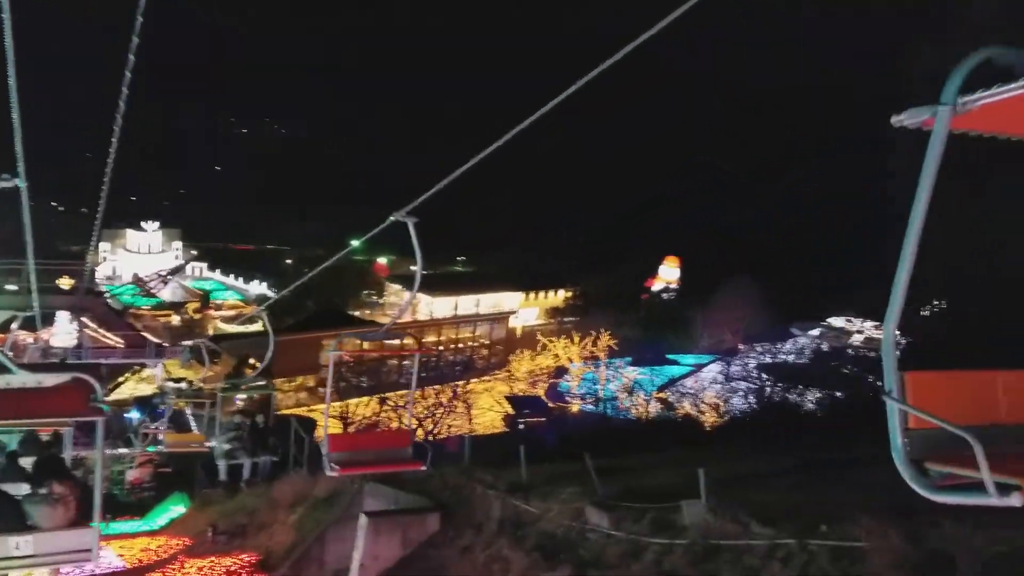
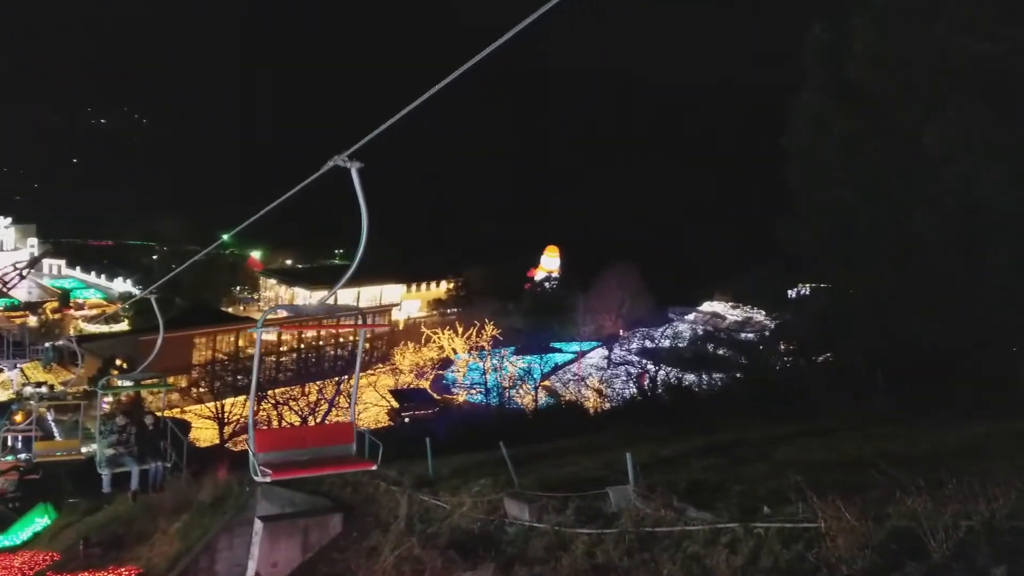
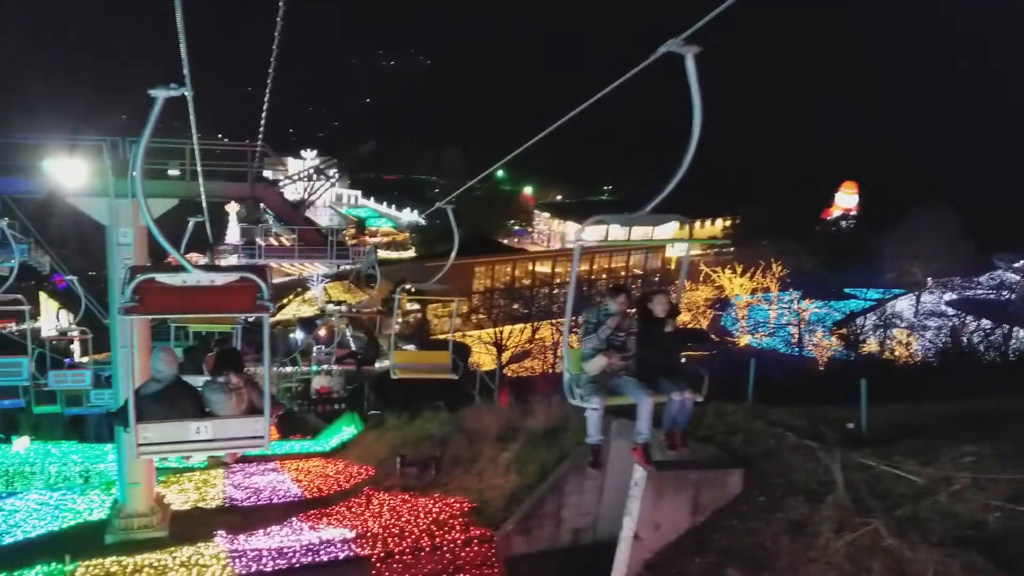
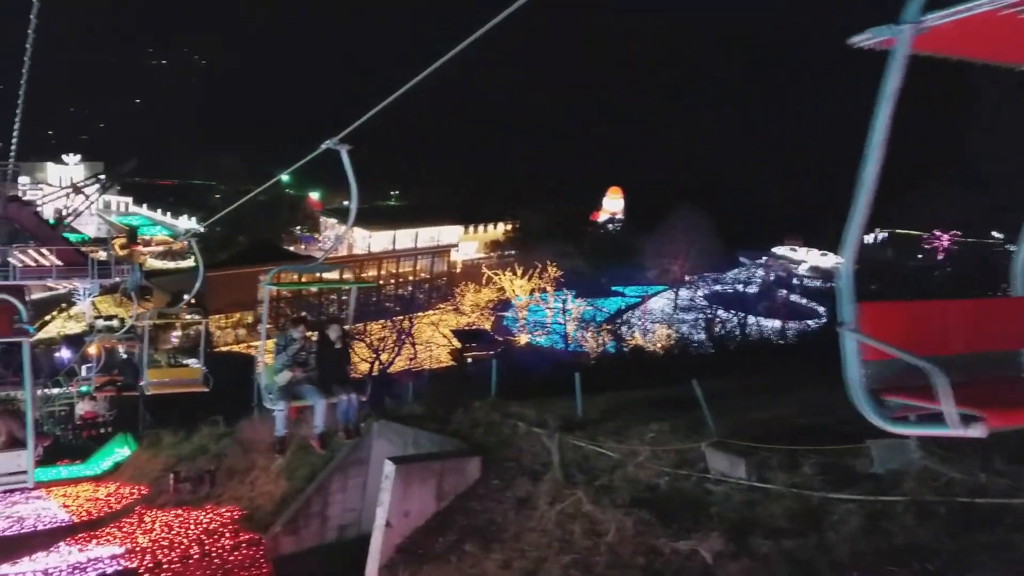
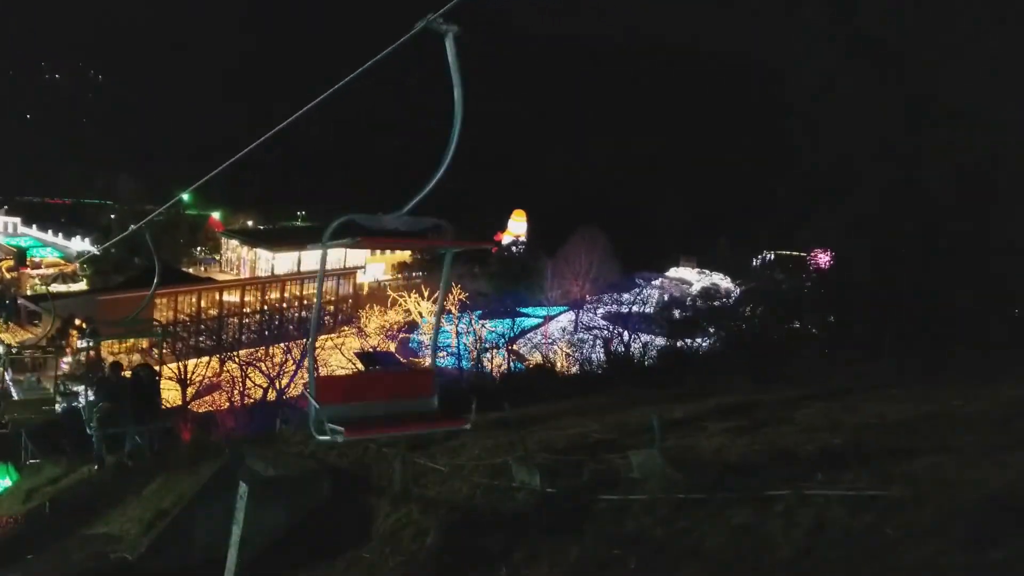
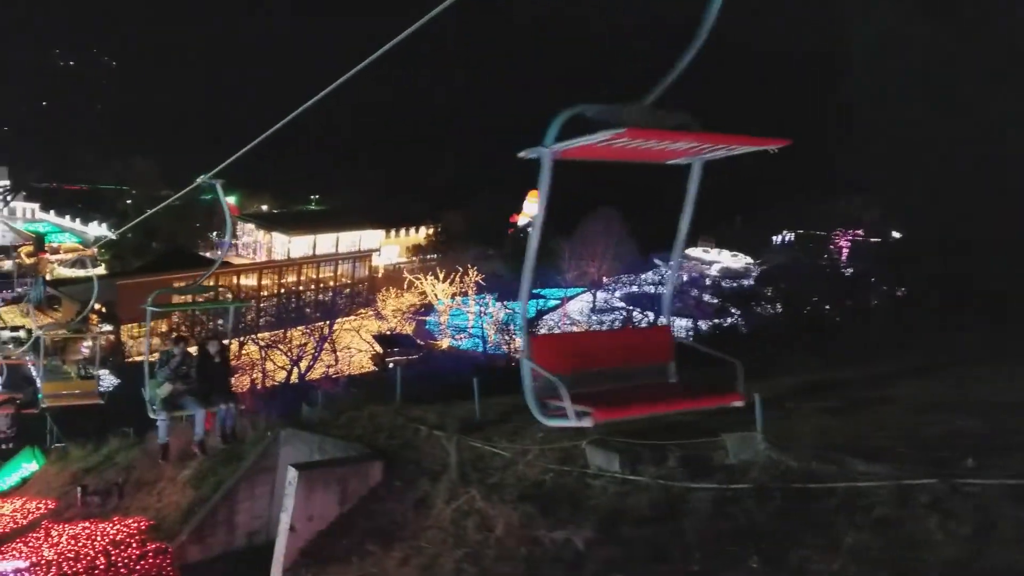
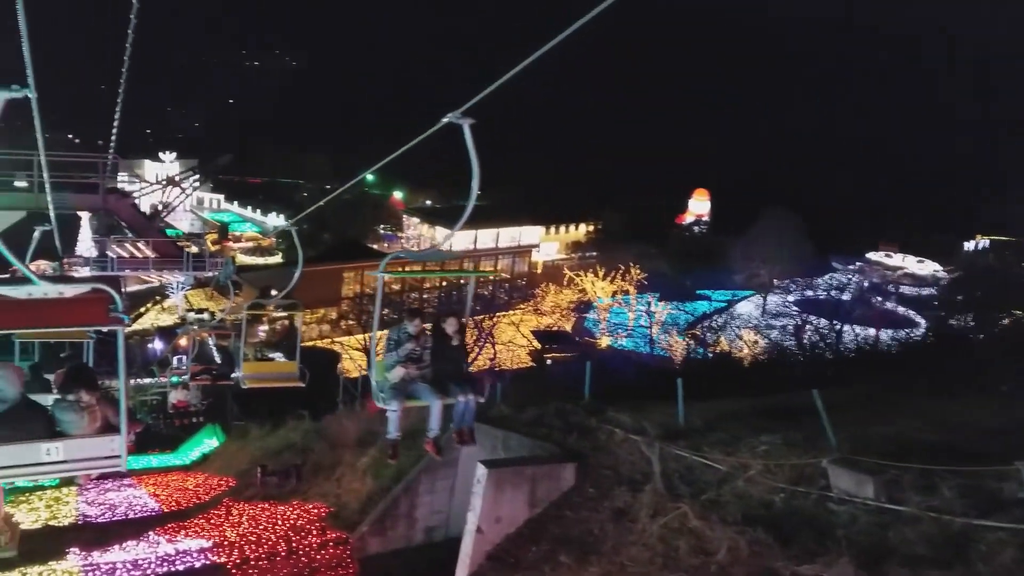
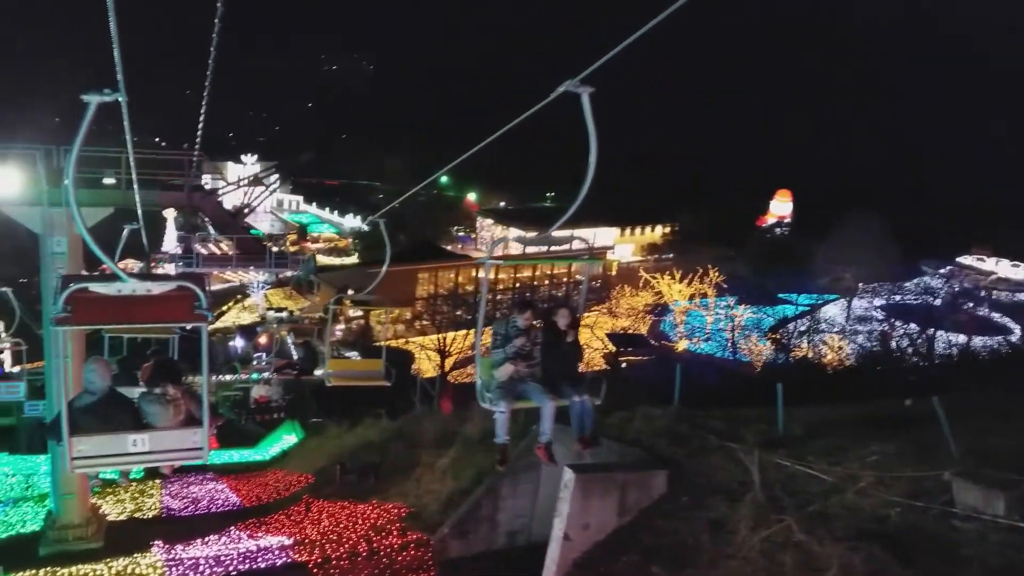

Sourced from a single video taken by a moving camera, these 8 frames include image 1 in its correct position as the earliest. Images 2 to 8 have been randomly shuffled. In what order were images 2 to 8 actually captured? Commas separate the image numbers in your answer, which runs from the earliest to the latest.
2, 5, 6, 4, 7, 8, 3
